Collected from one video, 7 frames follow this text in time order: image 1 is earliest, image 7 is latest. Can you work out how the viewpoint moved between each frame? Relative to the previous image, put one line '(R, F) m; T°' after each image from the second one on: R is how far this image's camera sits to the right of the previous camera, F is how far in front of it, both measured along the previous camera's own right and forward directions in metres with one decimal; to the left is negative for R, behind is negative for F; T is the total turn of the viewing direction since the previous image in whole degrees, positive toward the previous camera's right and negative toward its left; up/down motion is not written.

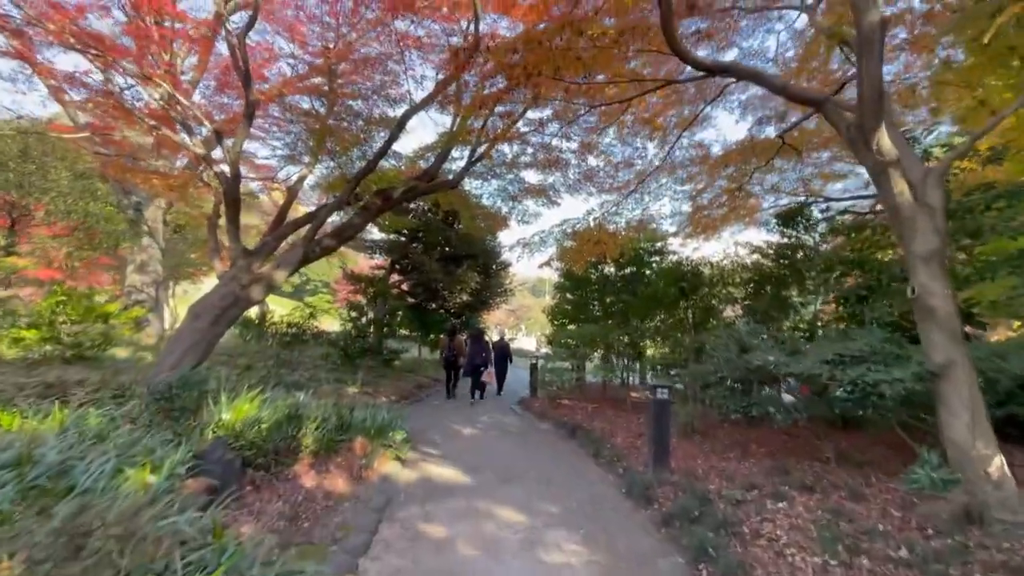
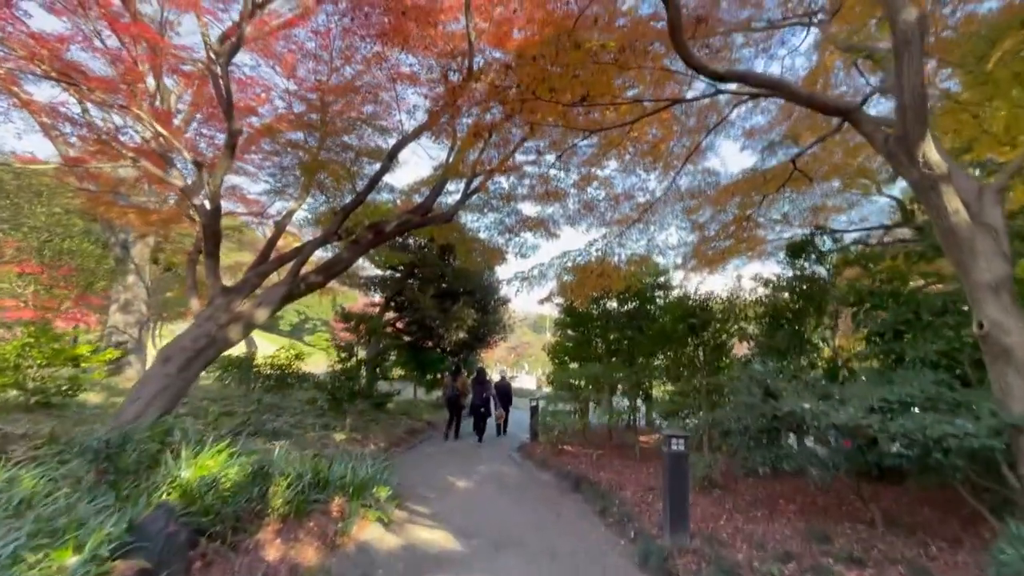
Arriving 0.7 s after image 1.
(+0.1, +0.4) m; 0°
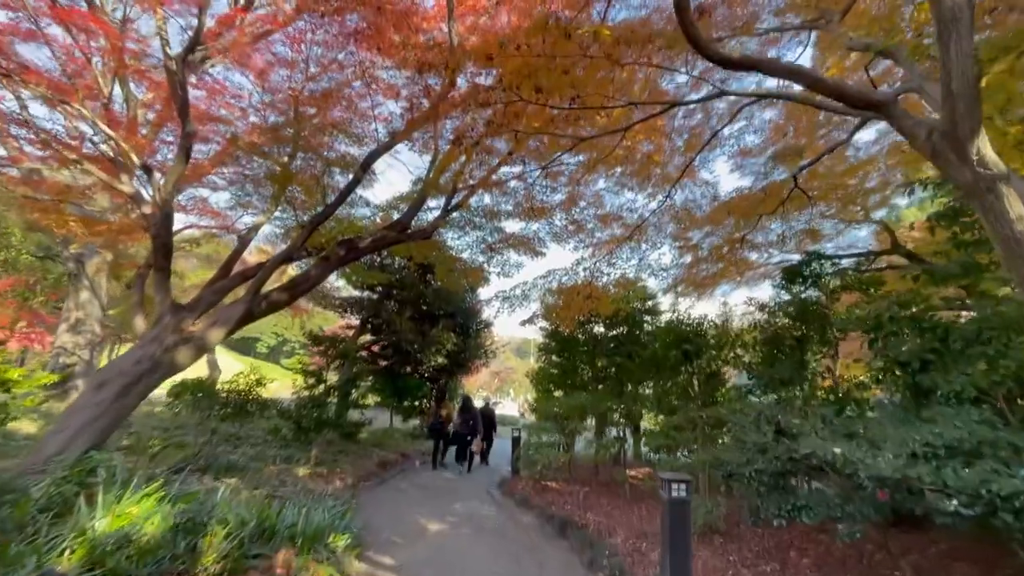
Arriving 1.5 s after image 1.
(0.0, +0.5) m; +2°
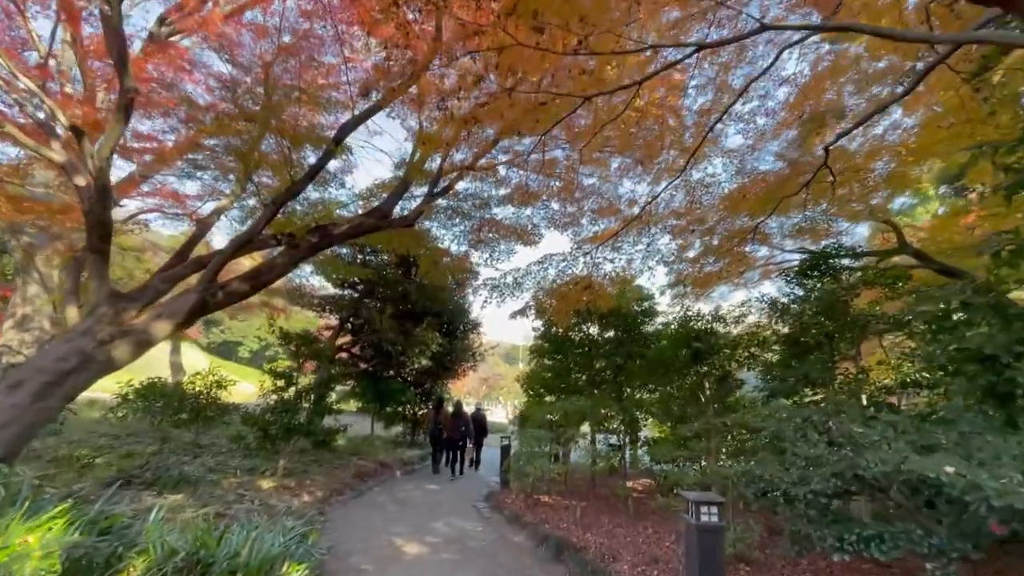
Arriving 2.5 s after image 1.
(0.0, +0.7) m; +1°
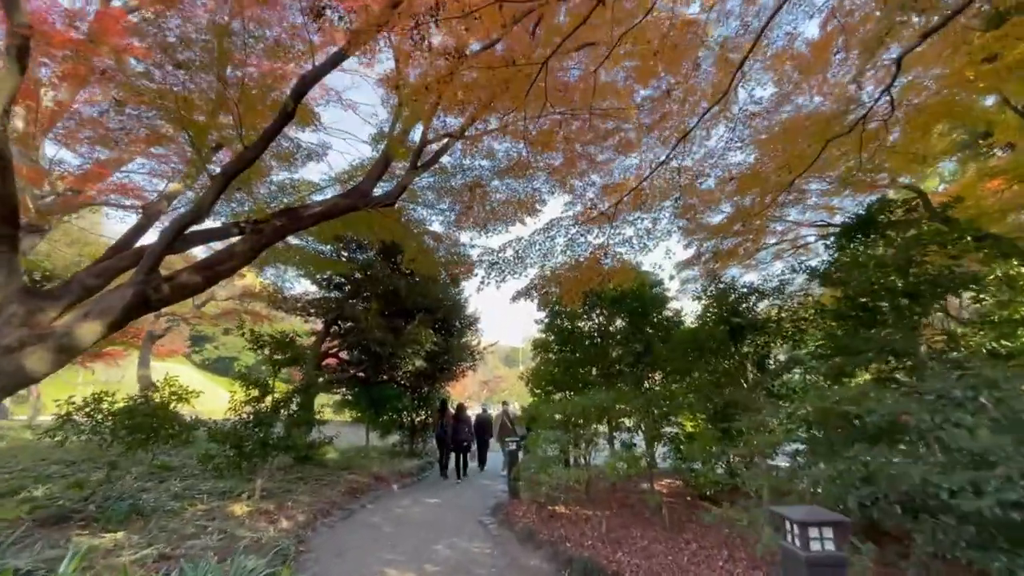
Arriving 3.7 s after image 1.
(-0.1, +0.9) m; 0°
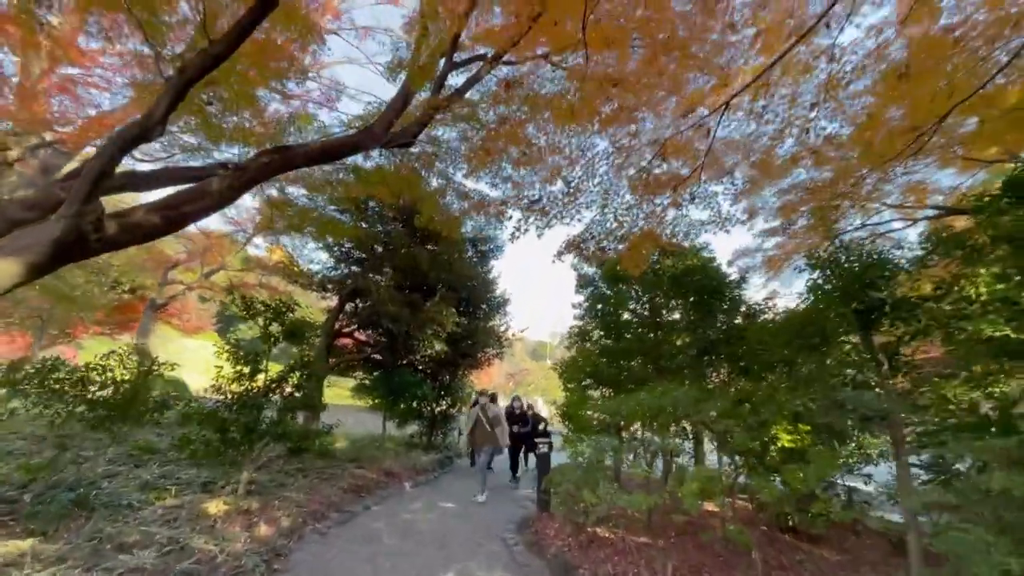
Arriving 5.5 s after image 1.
(-0.1, +1.2) m; -4°
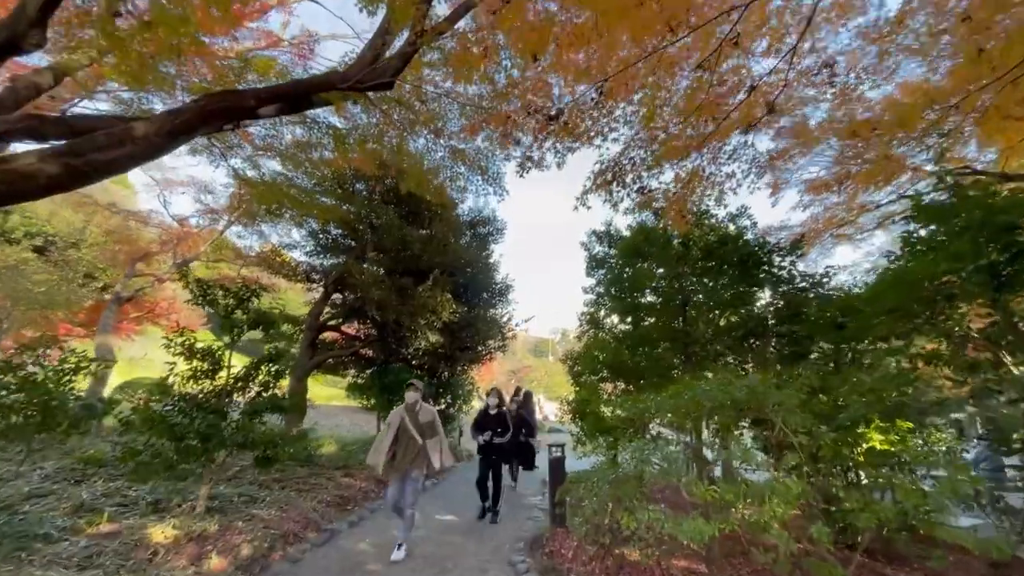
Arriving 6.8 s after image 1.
(0.0, +0.9) m; 0°
